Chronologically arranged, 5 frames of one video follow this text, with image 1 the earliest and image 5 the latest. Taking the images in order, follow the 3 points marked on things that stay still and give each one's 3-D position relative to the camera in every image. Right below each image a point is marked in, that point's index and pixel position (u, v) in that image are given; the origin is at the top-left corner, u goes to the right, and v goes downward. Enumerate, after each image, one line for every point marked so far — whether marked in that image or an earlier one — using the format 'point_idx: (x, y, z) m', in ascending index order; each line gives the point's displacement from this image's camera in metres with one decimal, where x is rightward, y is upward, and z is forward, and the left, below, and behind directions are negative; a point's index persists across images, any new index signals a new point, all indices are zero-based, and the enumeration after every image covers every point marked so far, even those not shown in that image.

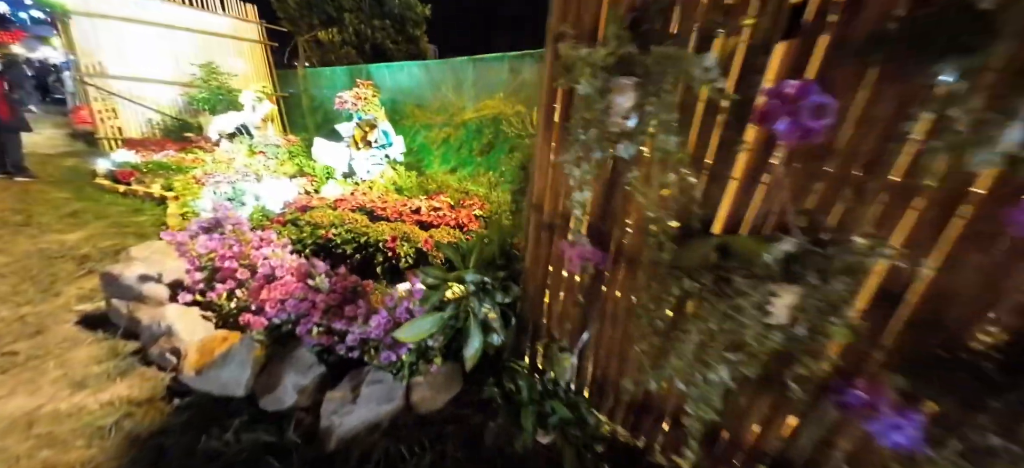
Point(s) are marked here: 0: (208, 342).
0: (-1.5, -0.5, +1.8) m
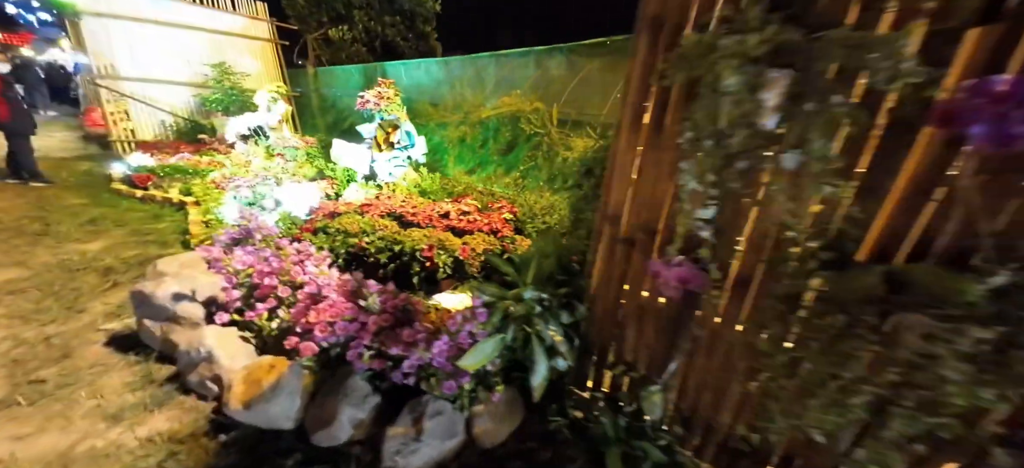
0: (-1.1, -0.6, +1.6) m
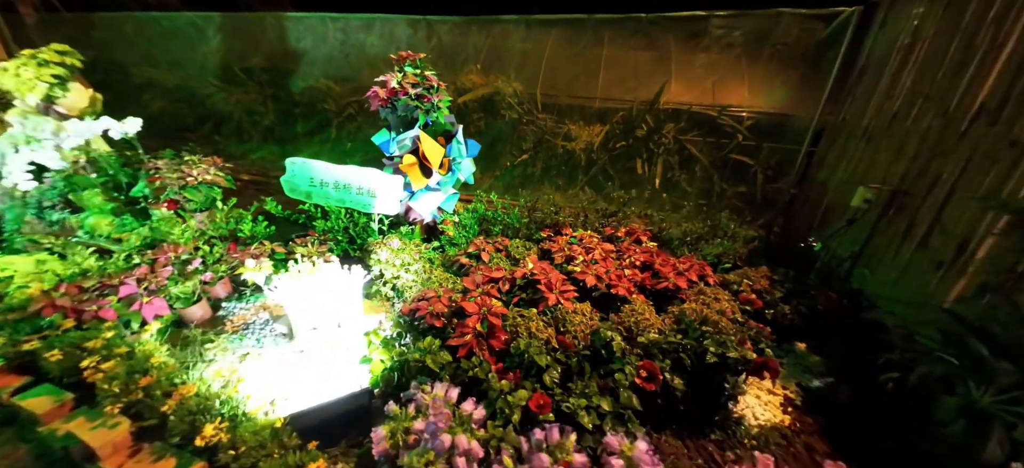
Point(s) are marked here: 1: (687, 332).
0: (+1.2, -1.2, +0.6) m
1: (+0.9, -0.5, +1.8) m
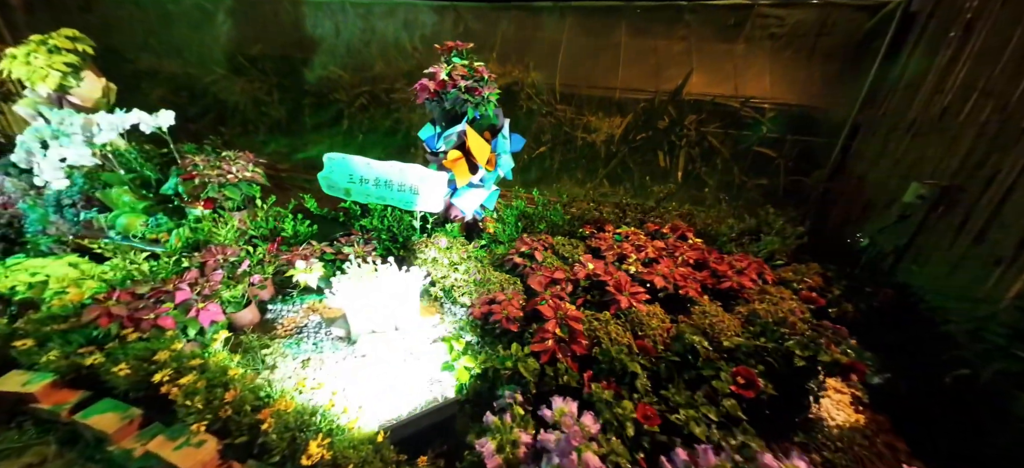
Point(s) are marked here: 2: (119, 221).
0: (+1.6, -1.2, +0.6) m
1: (+1.2, -0.5, +1.8) m
2: (-2.3, +0.1, +2.2) m
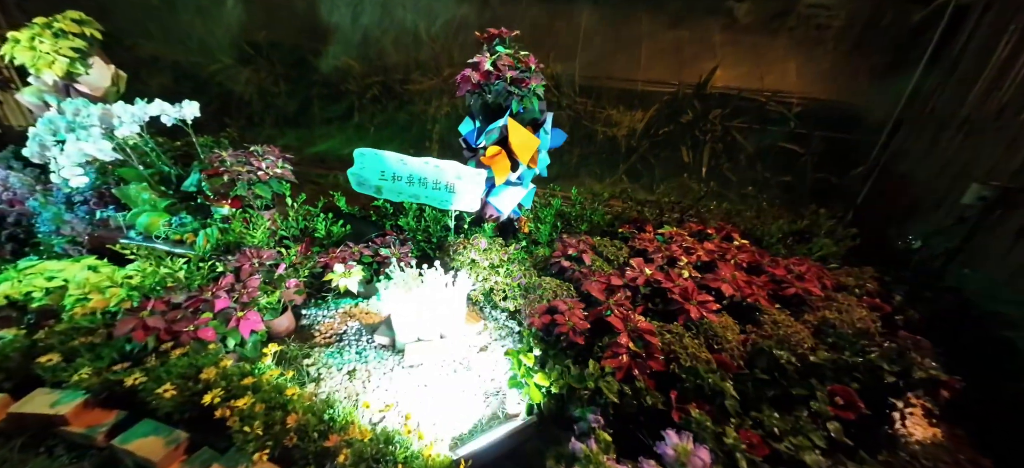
0: (+1.9, -1.2, +0.5) m
1: (+1.5, -0.5, +1.7) m
2: (-2.0, +0.1, +2.0) m
